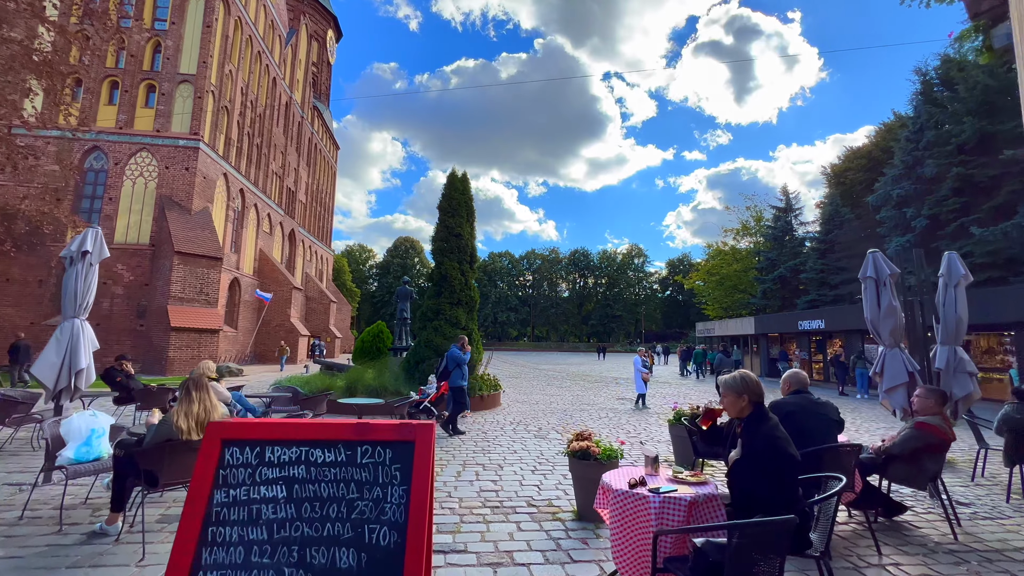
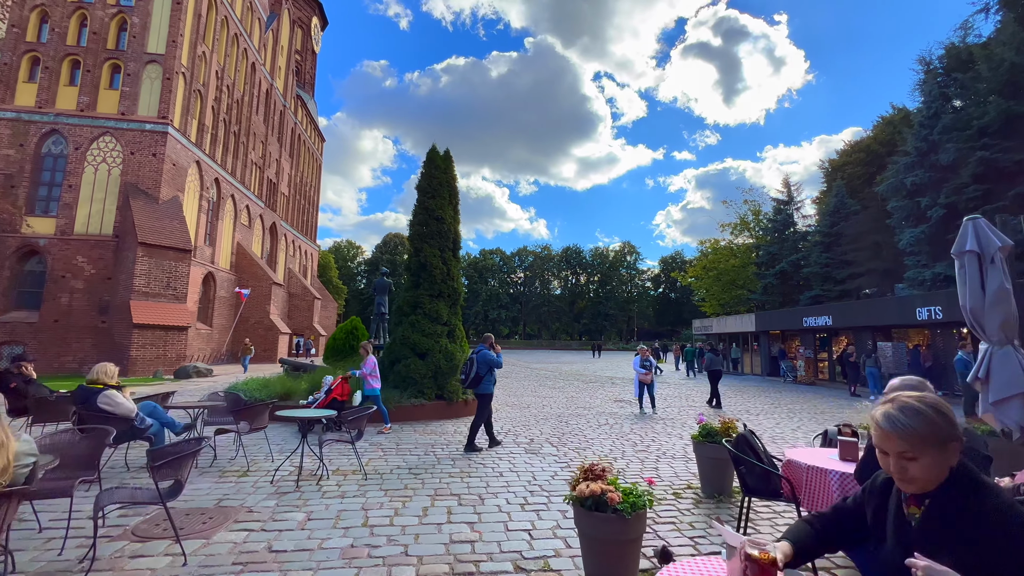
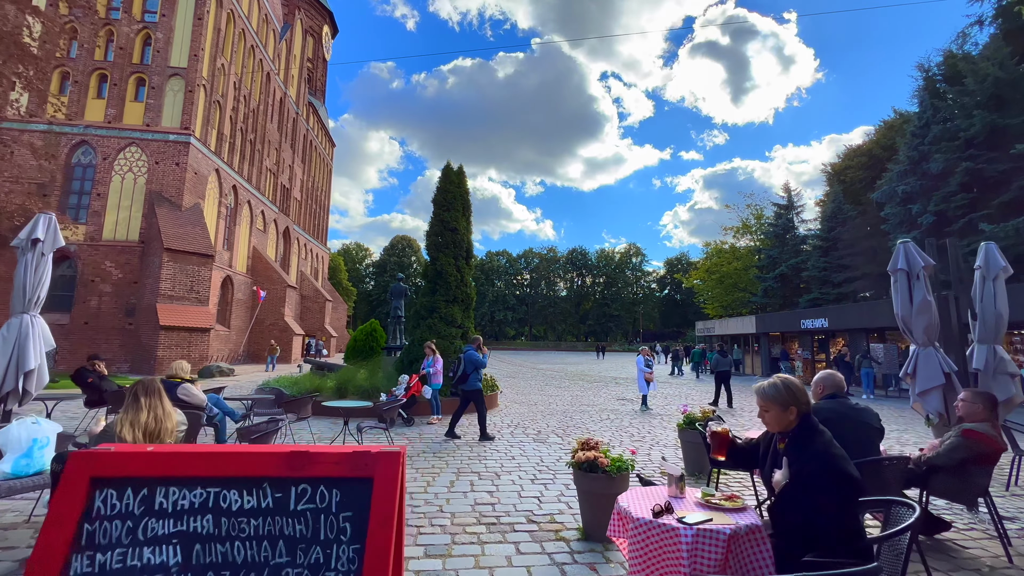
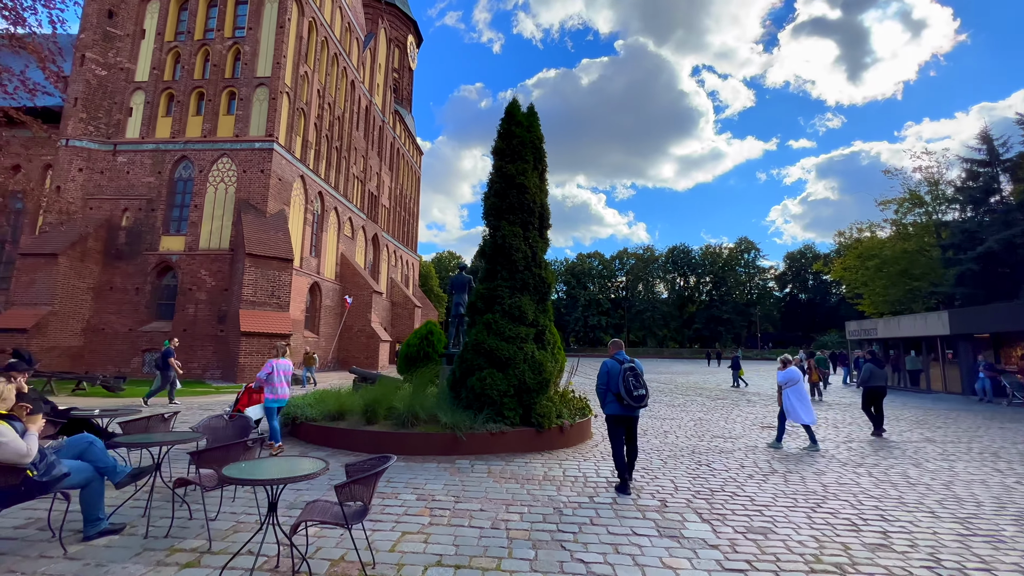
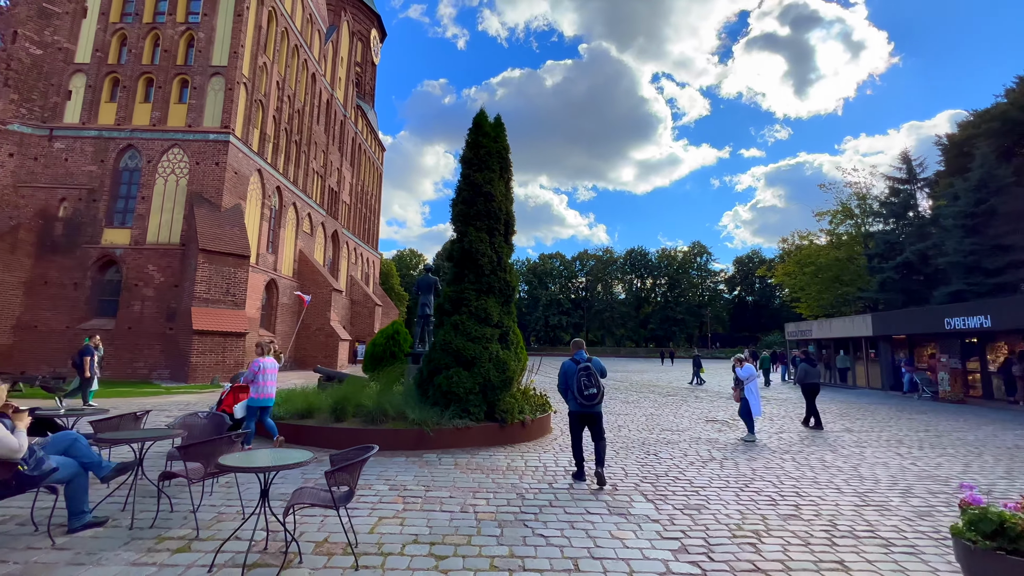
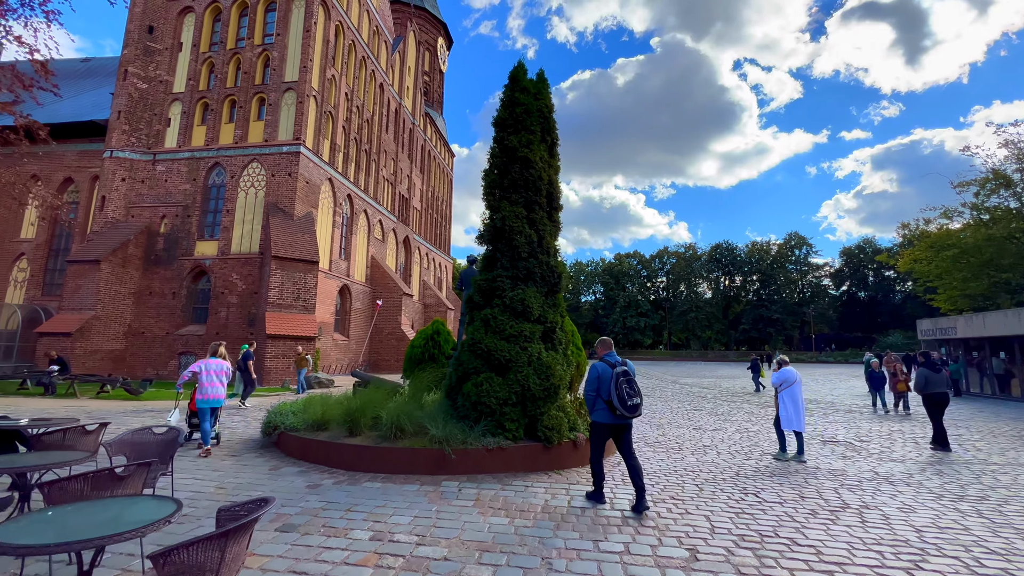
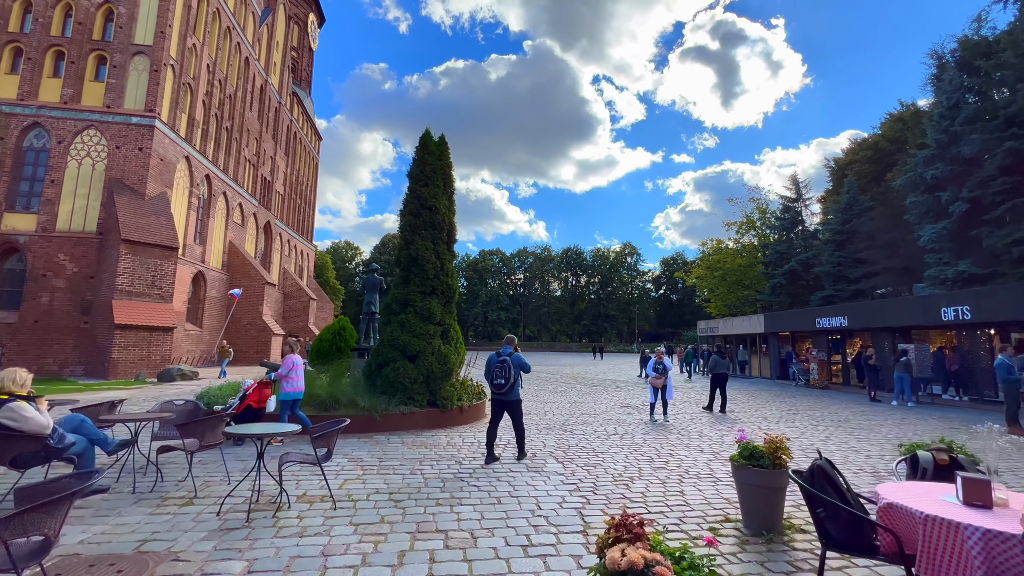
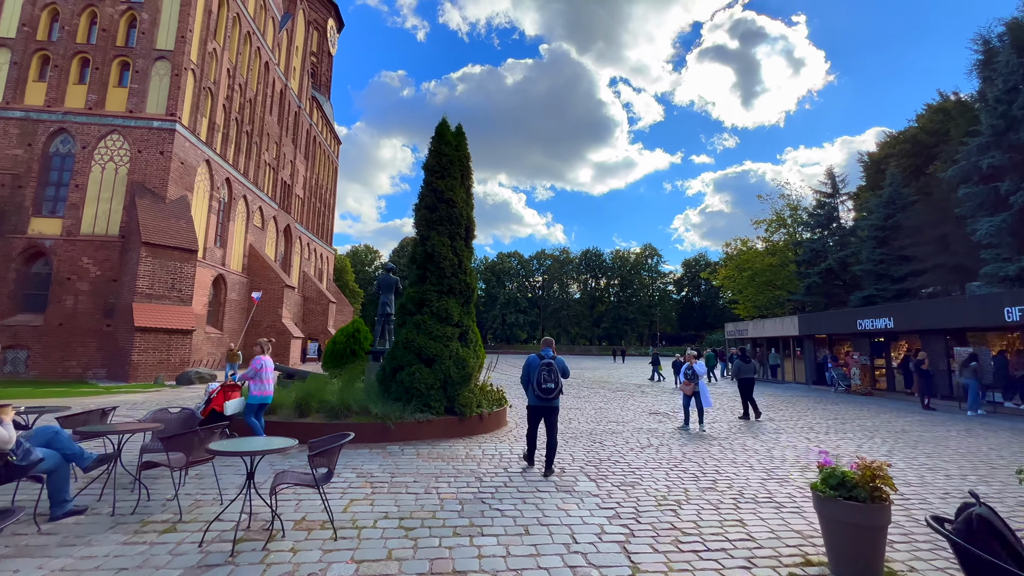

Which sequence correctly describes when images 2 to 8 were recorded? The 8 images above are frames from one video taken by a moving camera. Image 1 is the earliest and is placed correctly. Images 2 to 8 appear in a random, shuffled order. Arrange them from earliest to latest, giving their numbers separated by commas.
3, 2, 7, 8, 5, 4, 6
